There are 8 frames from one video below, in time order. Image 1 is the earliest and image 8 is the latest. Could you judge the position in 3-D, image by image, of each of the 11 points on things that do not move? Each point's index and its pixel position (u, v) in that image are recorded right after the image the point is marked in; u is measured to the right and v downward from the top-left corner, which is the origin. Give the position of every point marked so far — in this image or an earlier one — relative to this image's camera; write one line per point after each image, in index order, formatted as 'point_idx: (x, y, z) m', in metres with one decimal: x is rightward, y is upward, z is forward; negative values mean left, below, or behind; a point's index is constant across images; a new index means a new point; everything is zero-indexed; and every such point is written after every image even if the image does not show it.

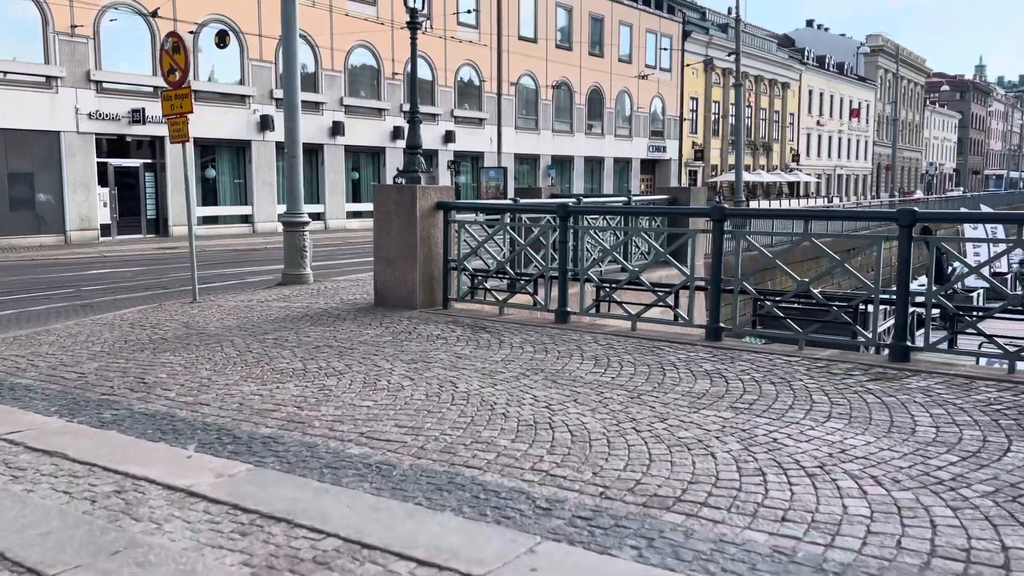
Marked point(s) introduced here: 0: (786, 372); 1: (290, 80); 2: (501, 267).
0: (+2.0, -0.6, +6.2) m
1: (-3.5, +3.3, +13.3) m
2: (-0.1, +0.2, +8.8) m
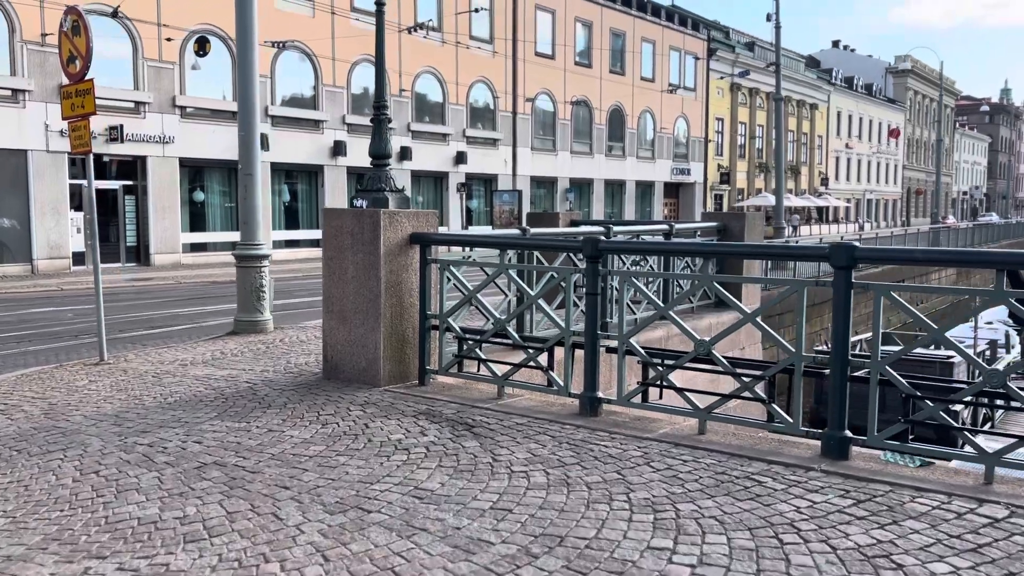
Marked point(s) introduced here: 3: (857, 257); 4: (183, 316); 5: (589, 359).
0: (+2.0, -1.1, +3.4) m
1: (-3.3, +2.7, +10.6) m
2: (-0.1, -0.3, +6.0) m
3: (+1.9, +0.2, +4.6) m
4: (-5.3, -0.5, +13.7) m
5: (+0.5, -0.5, +5.6) m
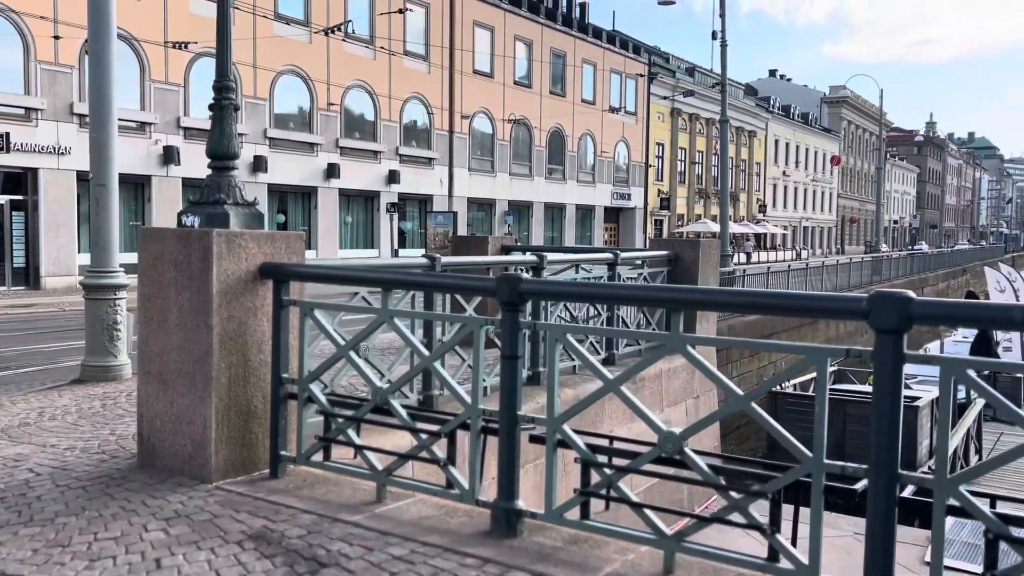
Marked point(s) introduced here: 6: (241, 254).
0: (+1.6, -1.3, +1.7) m
1: (-4.2, +2.3, +8.7) m
2: (-0.6, -0.6, +4.2) m
3: (+1.4, -0.1, +2.9) m
4: (-6.4, -0.9, +11.5) m
5: (0.0, -0.8, +3.9) m
6: (-1.4, +0.2, +4.6) m
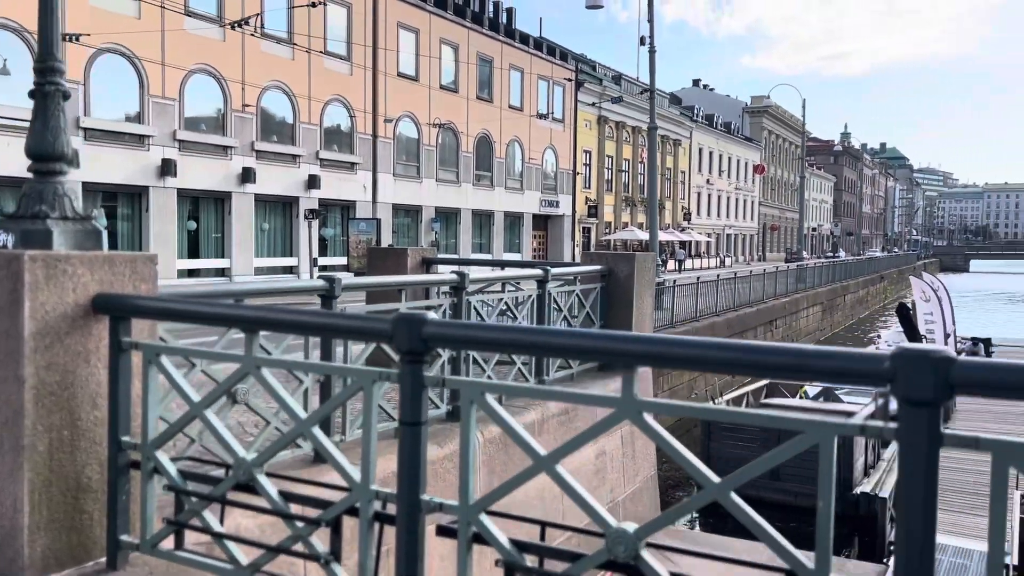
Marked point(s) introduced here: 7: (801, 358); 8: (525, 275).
0: (+1.4, -1.4, +0.9) m
1: (-4.9, +2.1, +7.4) m
2: (-1.0, -0.7, +3.3) m
3: (+1.1, -0.2, +2.1) m
4: (-7.4, -1.1, +10.0) m
5: (-0.4, -0.9, +3.0) m
6: (-1.8, 0.0, +3.5) m
7: (+0.8, -0.2, +2.3) m
8: (+0.1, +0.1, +7.4) m
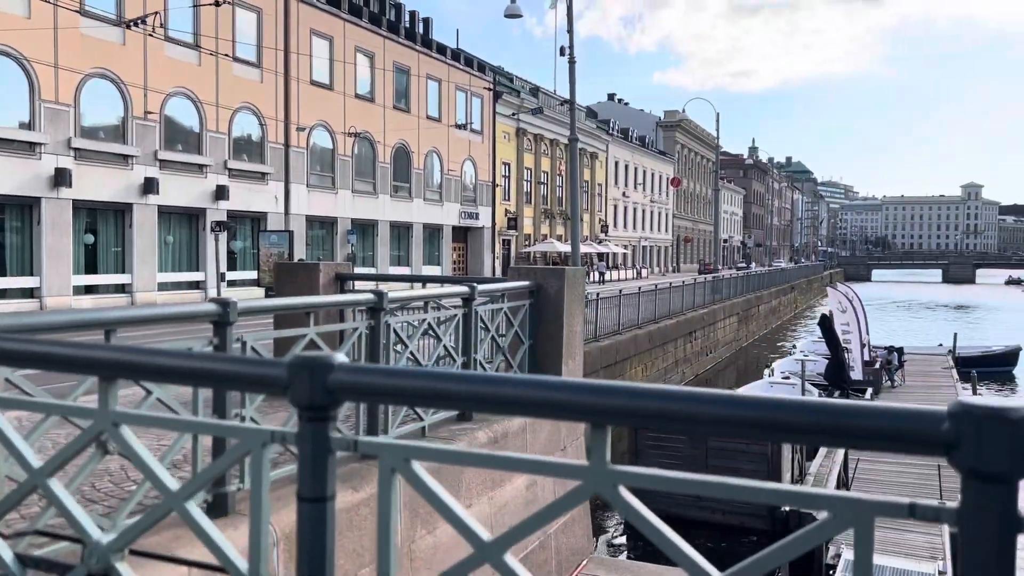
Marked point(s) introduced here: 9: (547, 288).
0: (+1.4, -1.5, +0.4) m
1: (-5.5, +1.9, +6.3) m
2: (-1.2, -0.8, +2.5) m
3: (+1.0, -0.3, +1.6) m
4: (-8.2, -1.4, +8.7) m
5: (-0.6, -1.0, +2.3) m
6: (-2.1, -0.1, +2.7) m
7: (+0.7, -0.3, +1.8) m
8: (-0.5, 0.0, +6.8) m
9: (+0.4, 0.0, +8.4) m
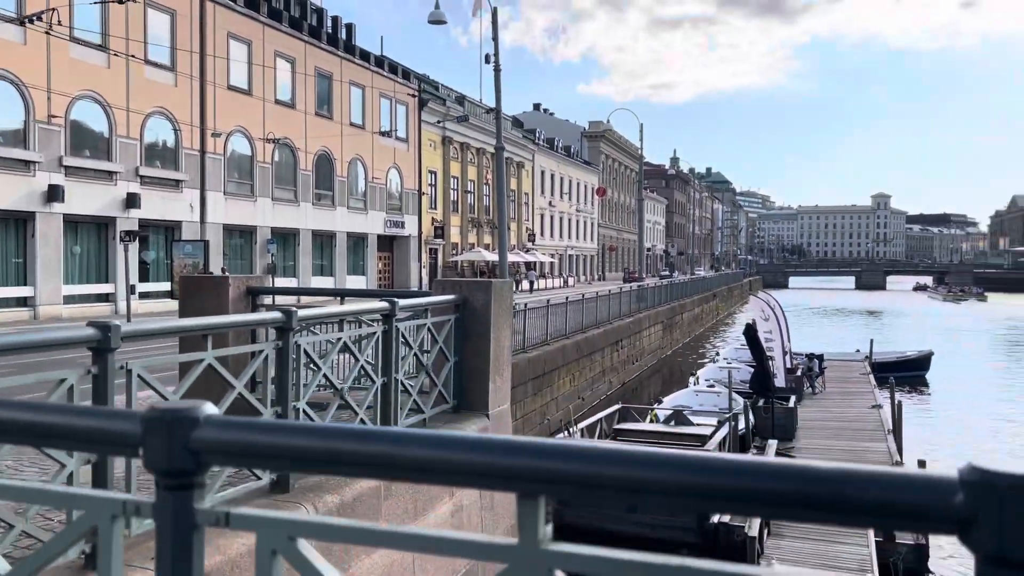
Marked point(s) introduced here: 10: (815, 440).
0: (+1.4, -1.5, +0.1) m
1: (-6.1, +1.8, +5.5) m
2: (-1.4, -0.9, +2.0) m
3: (+0.9, -0.4, +1.3) m
4: (-8.9, -1.6, +7.5) m
5: (-0.7, -1.1, +1.8) m
6: (-2.3, -0.2, +2.2) m
7: (+0.5, -0.3, +1.4) m
8: (-1.1, -0.2, +6.3) m
9: (-0.4, -0.1, +8.0) m
10: (+6.4, -3.2, +17.9) m
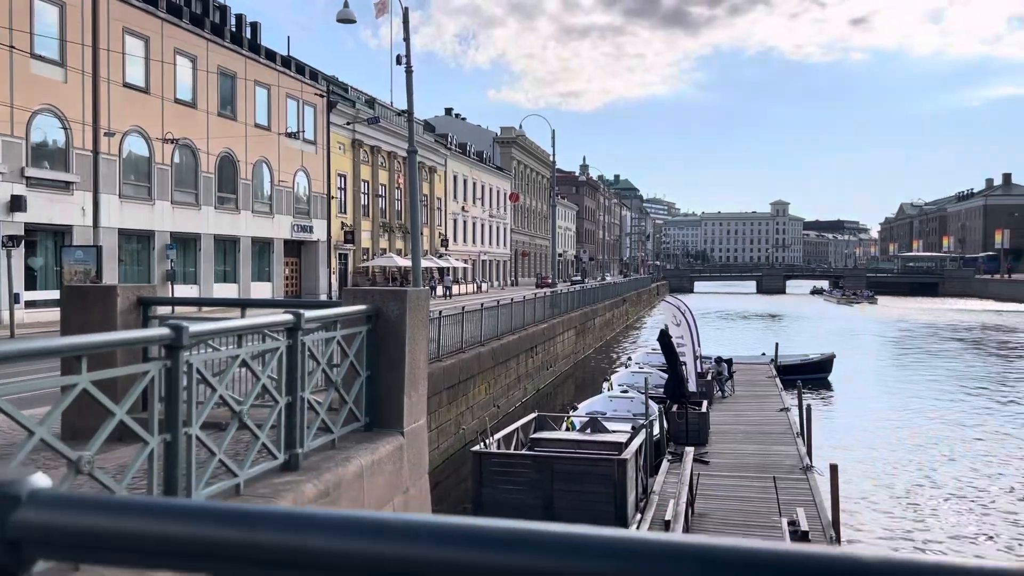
0: (+1.5, -1.5, -0.1) m
1: (-6.5, +1.7, +4.4) m
2: (-1.6, -0.9, +1.5) m
3: (+0.8, -0.4, +1.0) m
4: (-9.5, -1.7, +6.2) m
5: (-0.8, -1.1, +1.4) m
6: (-2.4, -0.2, +1.5) m
7: (+0.4, -0.4, +1.1) m
8: (-1.7, -0.2, +5.8) m
9: (-1.1, -0.2, +7.5) m
10: (+4.6, -3.3, +18.1) m
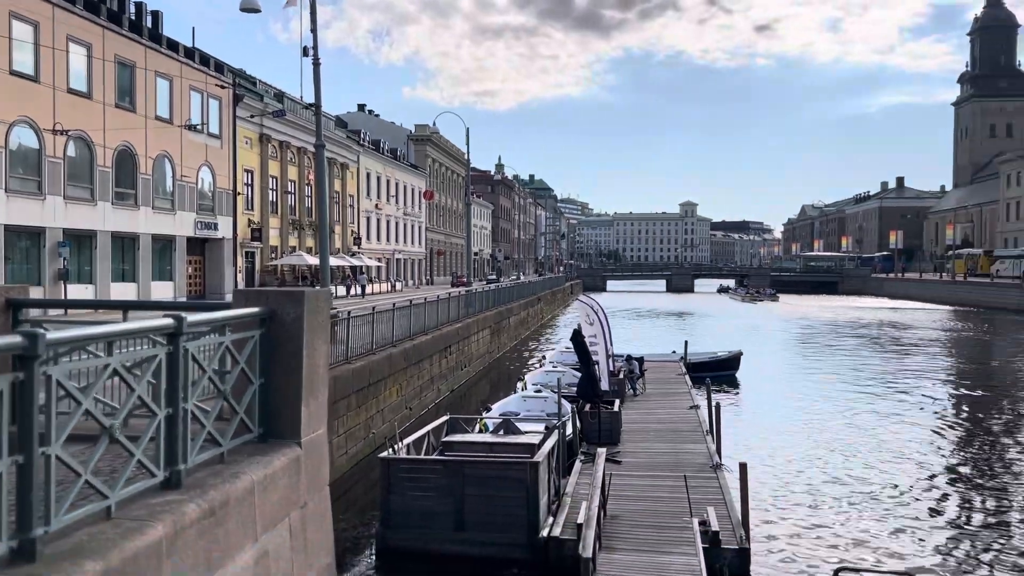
0: (+1.4, -1.6, -0.3) m
1: (-7.0, +1.7, +3.4) m
2: (-1.7, -1.0, +1.0) m
3: (+0.6, -0.4, +0.8) m
4: (-10.2, -1.7, +4.9) m
5: (-1.0, -1.1, +1.0) m
6: (-2.6, -0.3, +1.0) m
7: (+0.3, -0.4, +0.8) m
8: (-2.3, -0.2, +5.3) m
9: (-1.9, -0.2, +7.1) m
10: (+2.7, -3.3, +18.1) m
